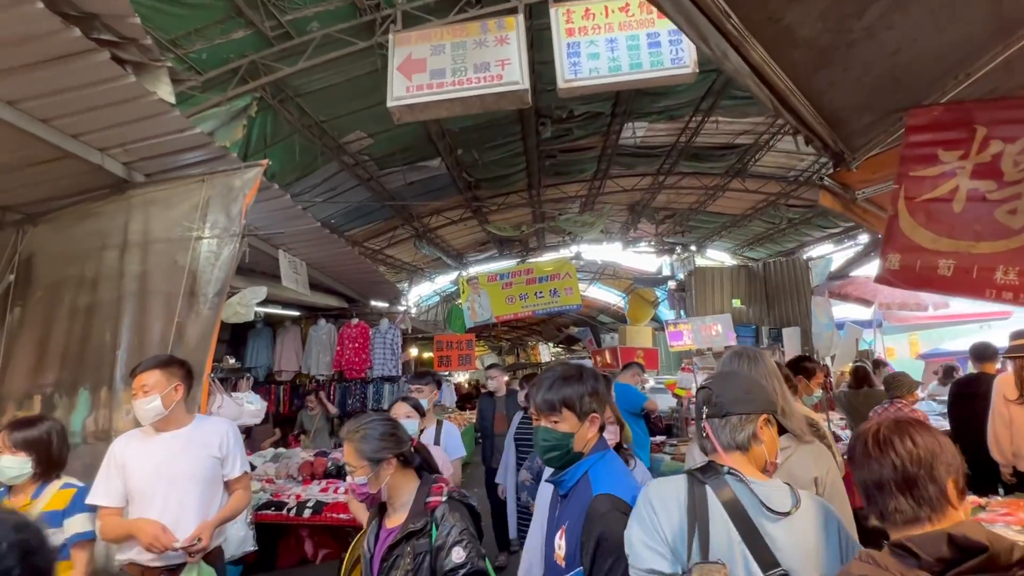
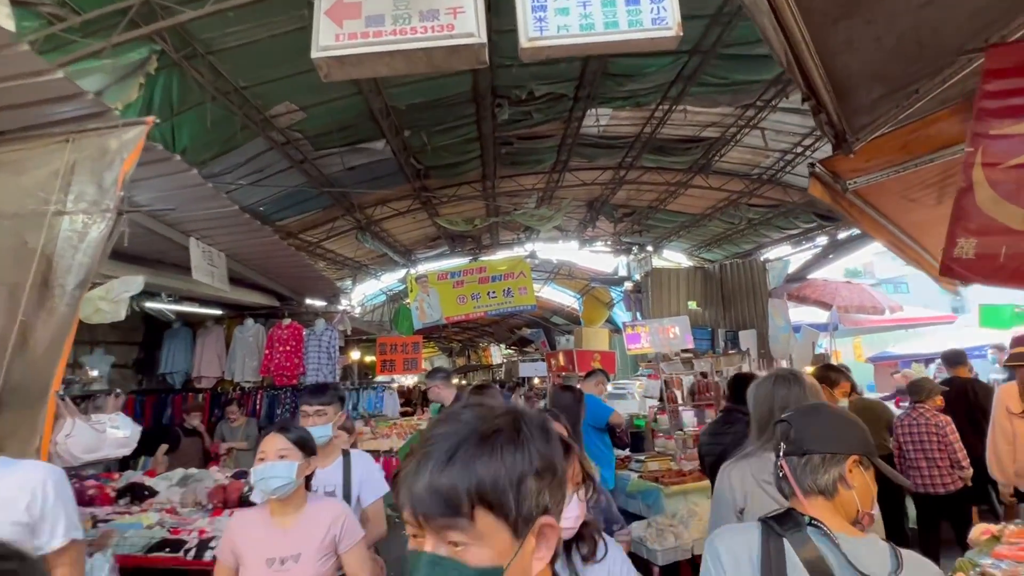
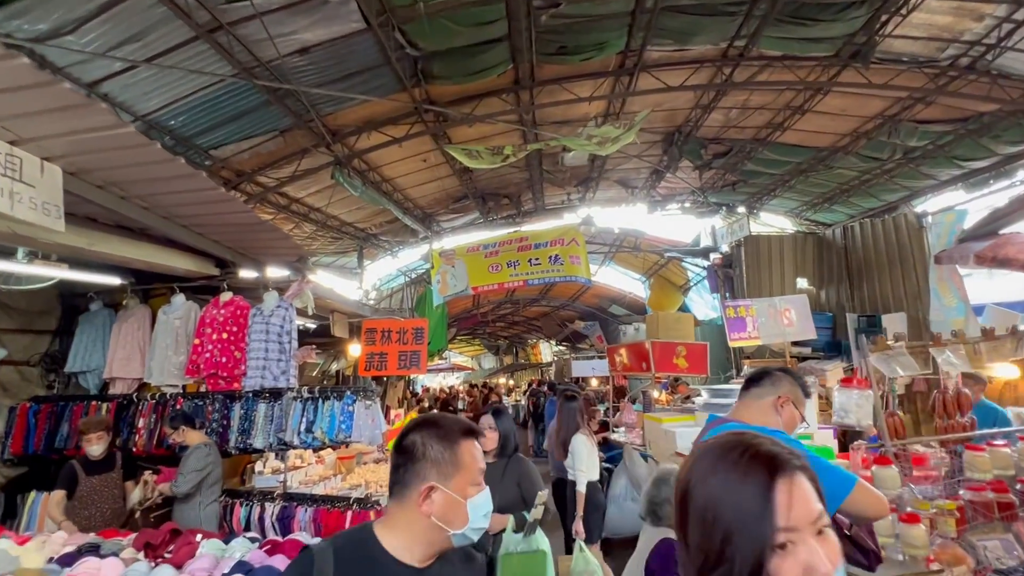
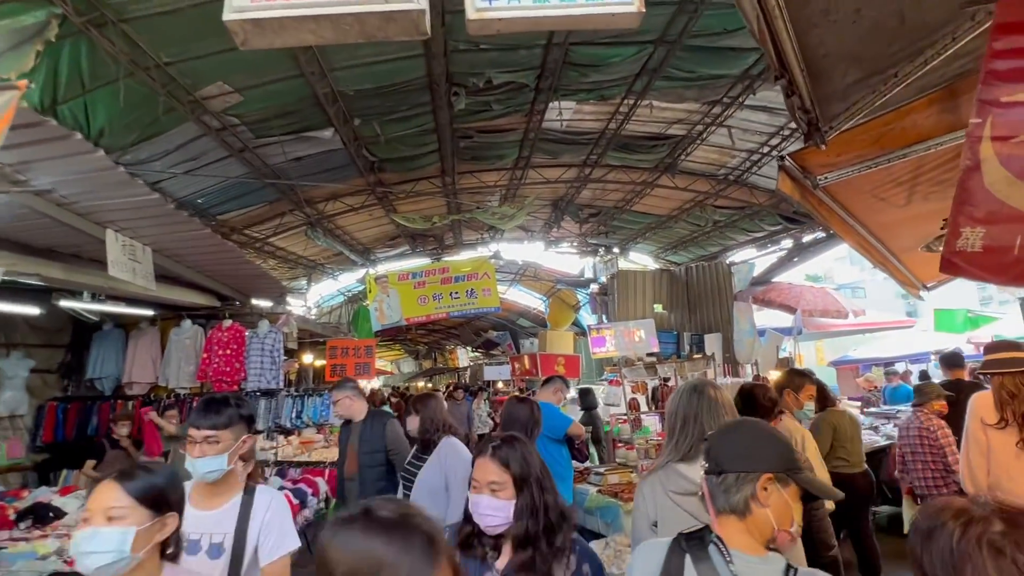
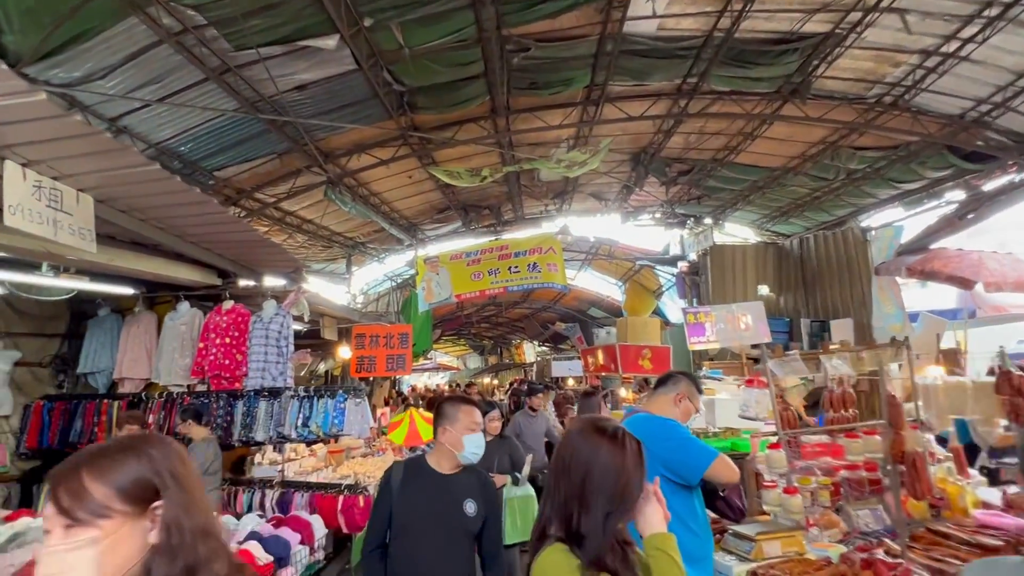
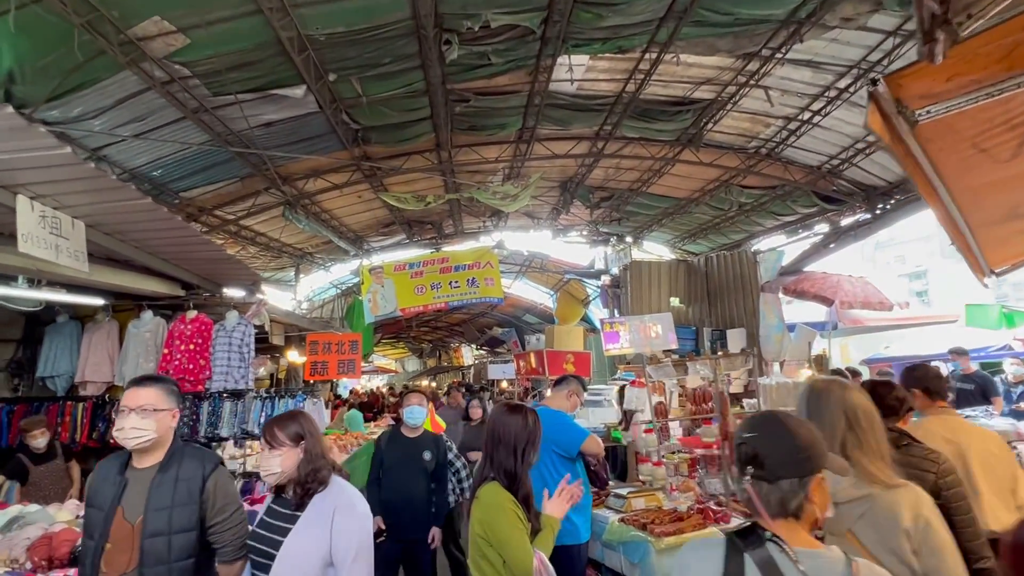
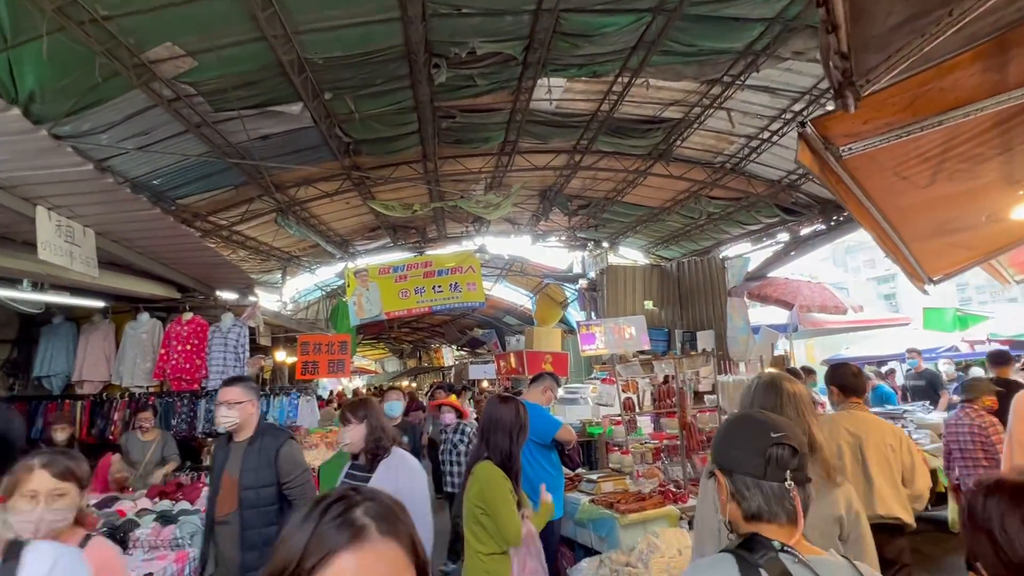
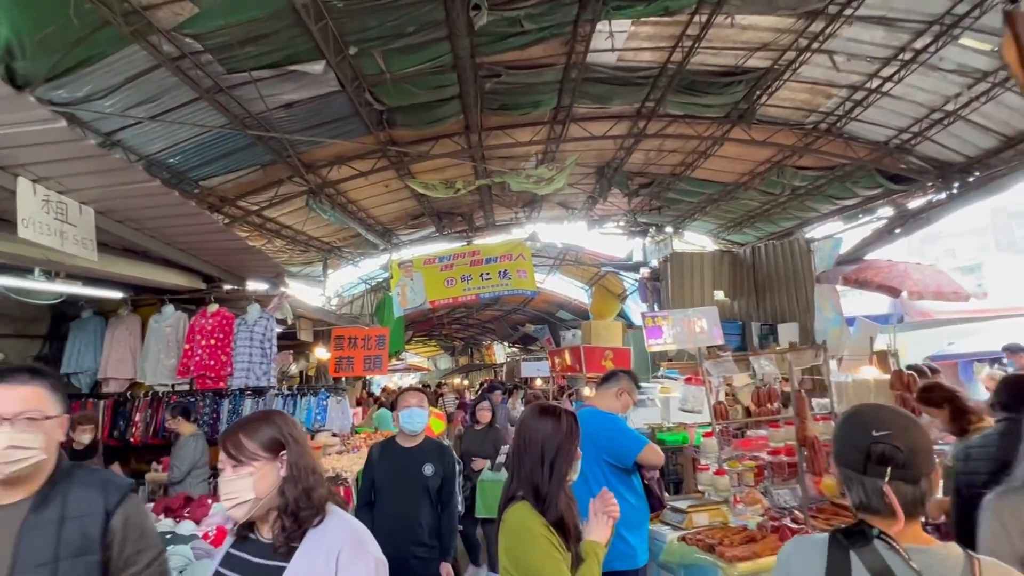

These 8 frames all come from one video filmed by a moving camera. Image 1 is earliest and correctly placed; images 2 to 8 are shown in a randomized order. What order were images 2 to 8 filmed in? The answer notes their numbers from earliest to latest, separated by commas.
2, 4, 7, 6, 8, 5, 3
